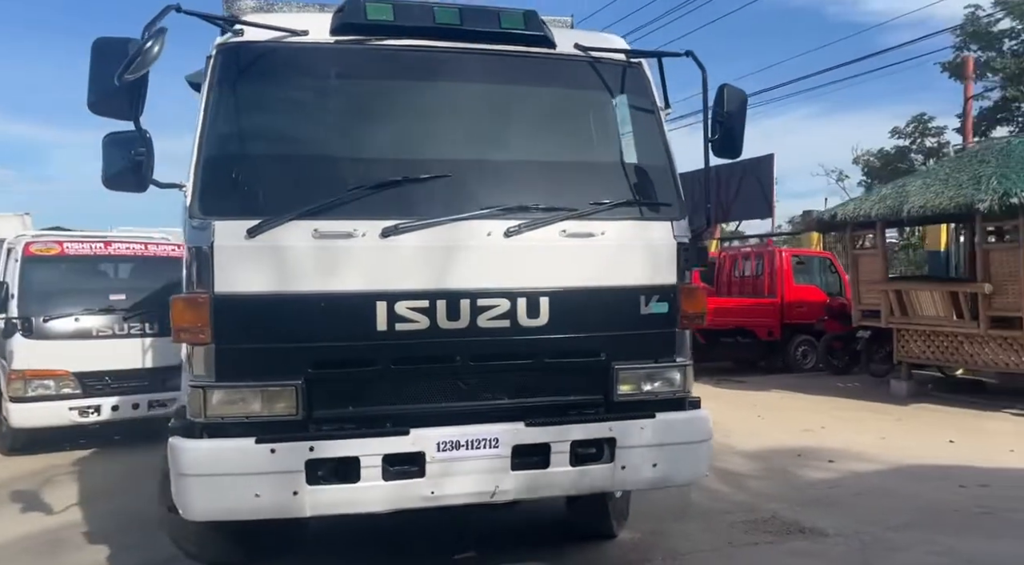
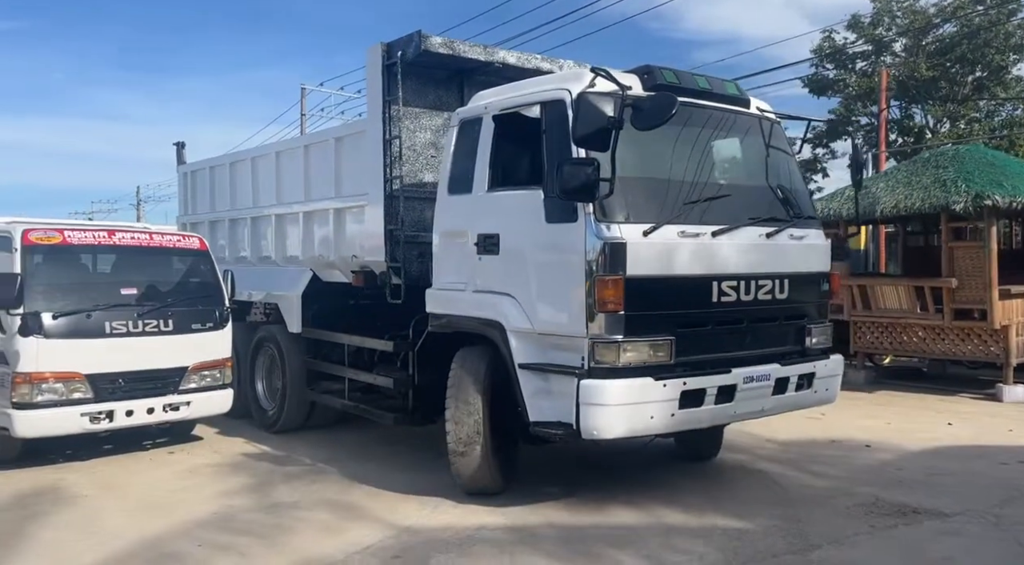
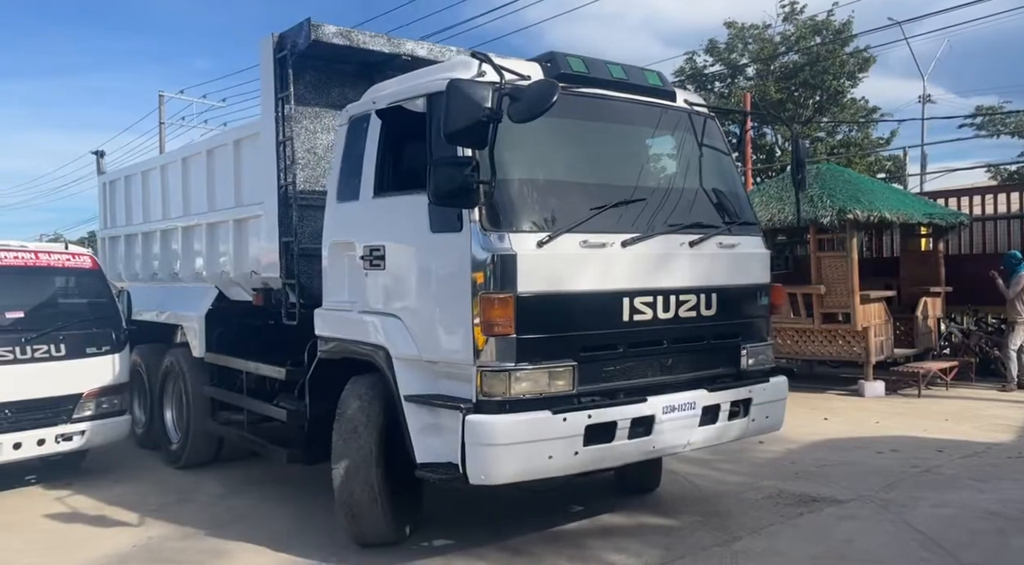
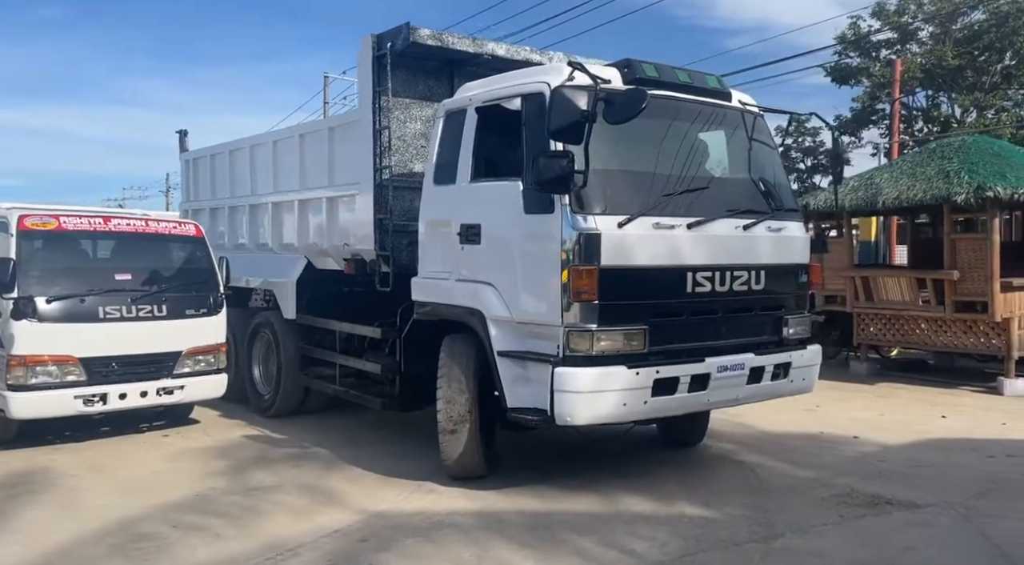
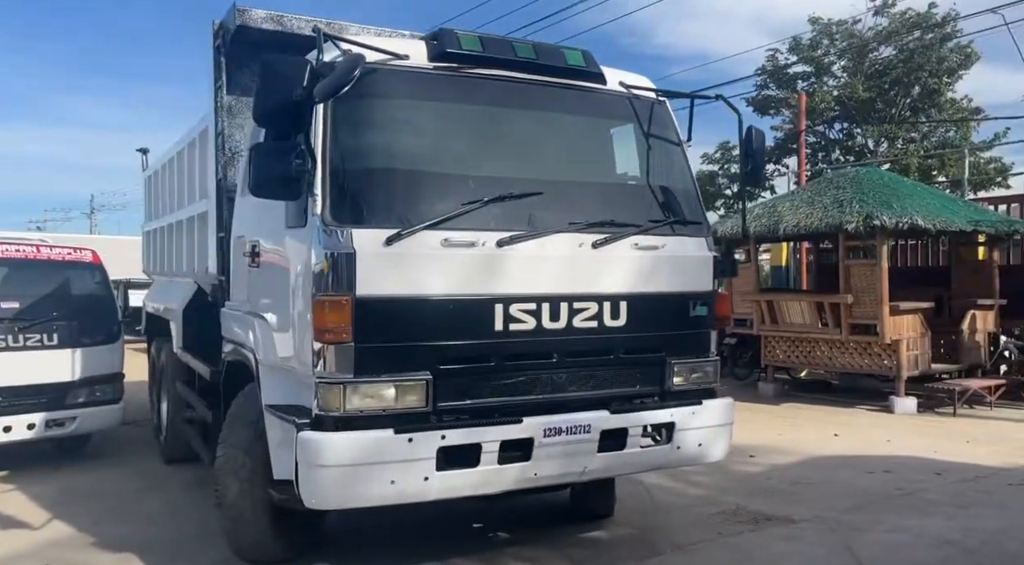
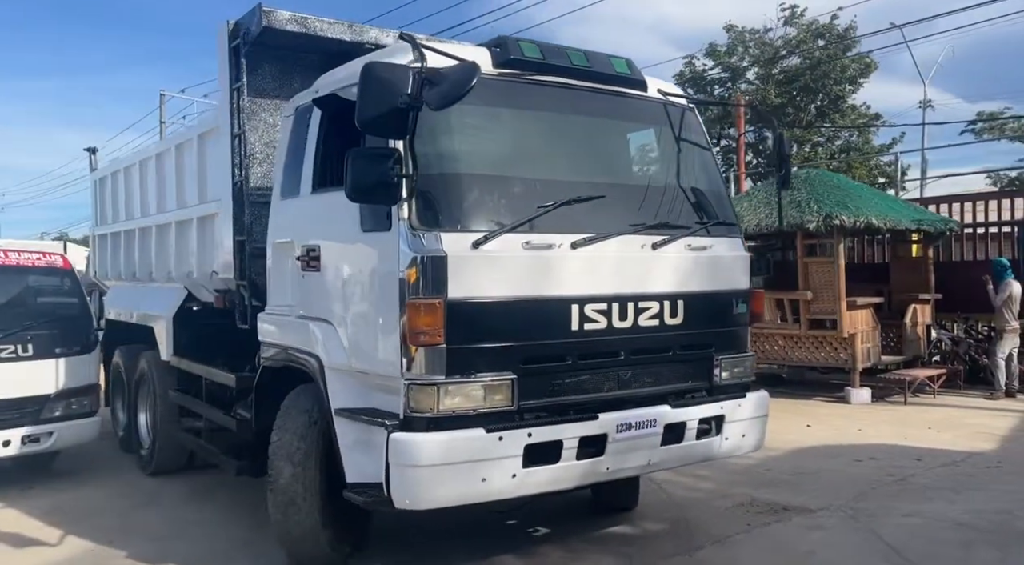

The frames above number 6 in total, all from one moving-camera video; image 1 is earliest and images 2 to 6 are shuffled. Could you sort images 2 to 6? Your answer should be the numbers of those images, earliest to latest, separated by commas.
5, 6, 3, 2, 4
